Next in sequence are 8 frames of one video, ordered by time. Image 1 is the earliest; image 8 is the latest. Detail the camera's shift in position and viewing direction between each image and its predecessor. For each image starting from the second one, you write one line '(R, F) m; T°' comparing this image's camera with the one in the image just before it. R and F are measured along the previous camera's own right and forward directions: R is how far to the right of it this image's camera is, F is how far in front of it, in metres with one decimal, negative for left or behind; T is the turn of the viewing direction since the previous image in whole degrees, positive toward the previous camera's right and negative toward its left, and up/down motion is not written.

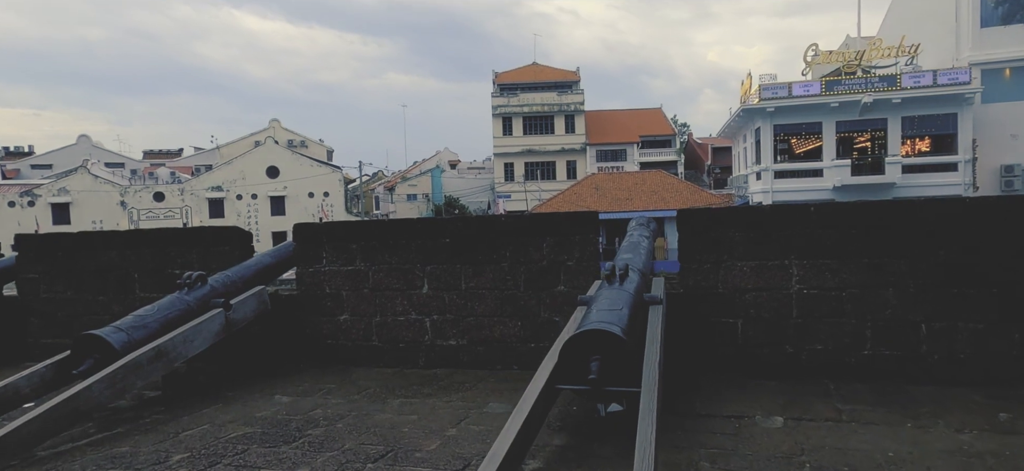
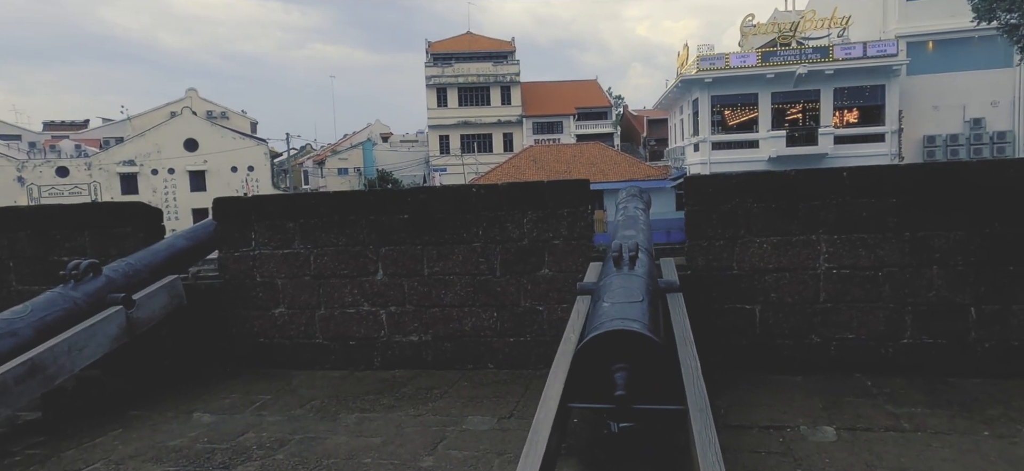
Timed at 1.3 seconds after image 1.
(-0.2, +0.8) m; +6°
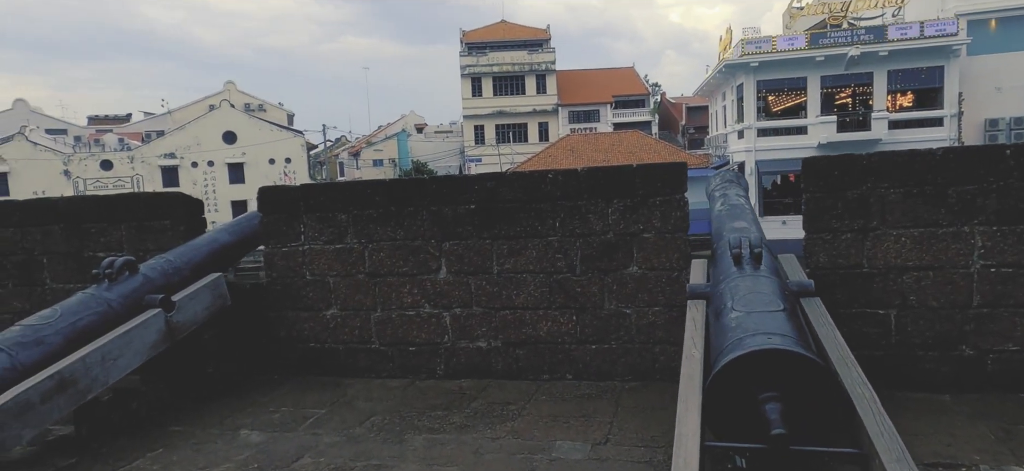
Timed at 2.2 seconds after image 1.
(-0.2, +0.5) m; -3°
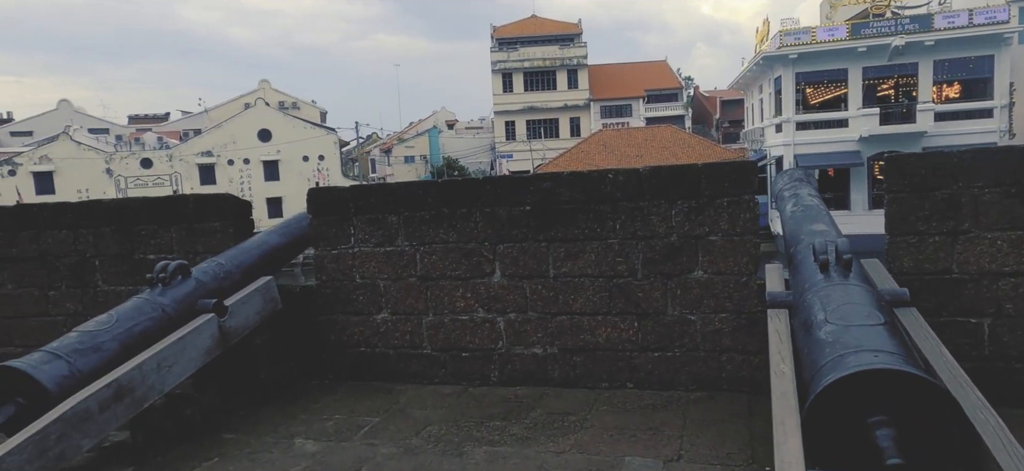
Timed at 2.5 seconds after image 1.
(-0.1, +0.1) m; -2°
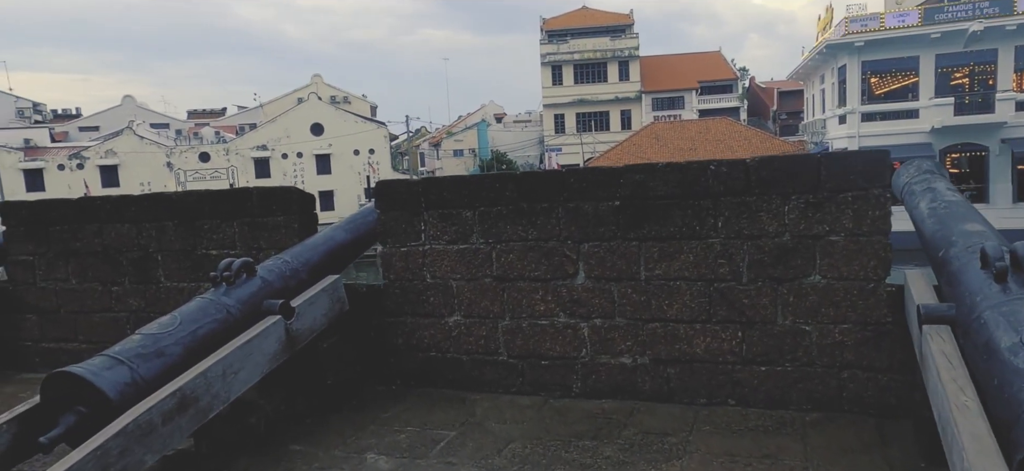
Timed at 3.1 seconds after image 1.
(-0.2, +0.3) m; -4°
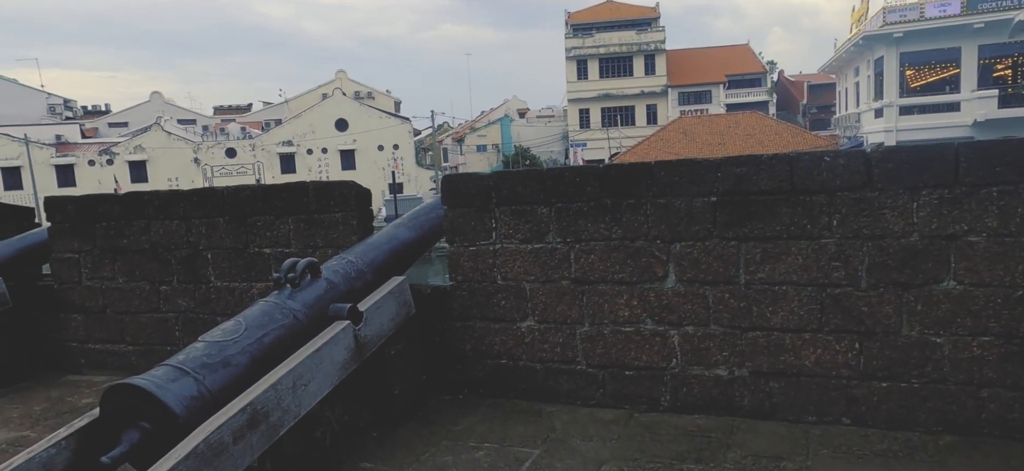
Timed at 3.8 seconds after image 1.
(-0.3, +0.3) m; -2°
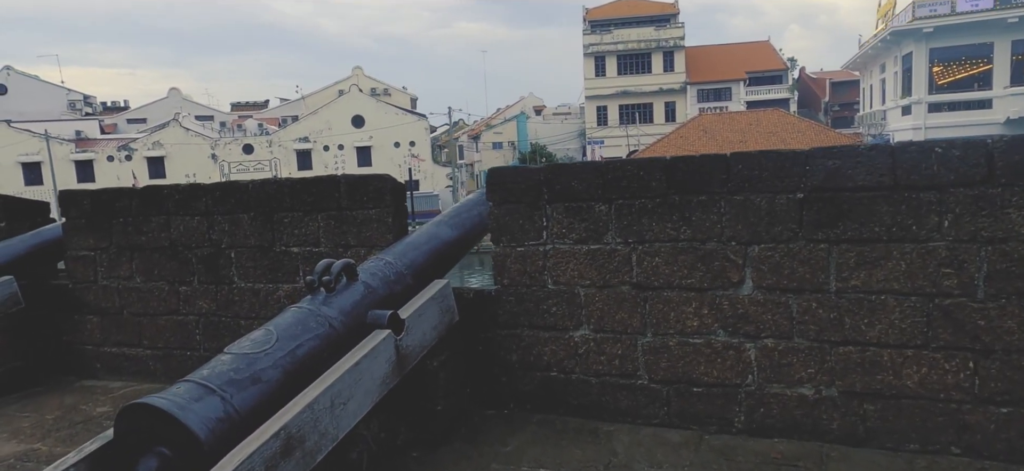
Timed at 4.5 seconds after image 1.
(-0.2, +0.3) m; -1°
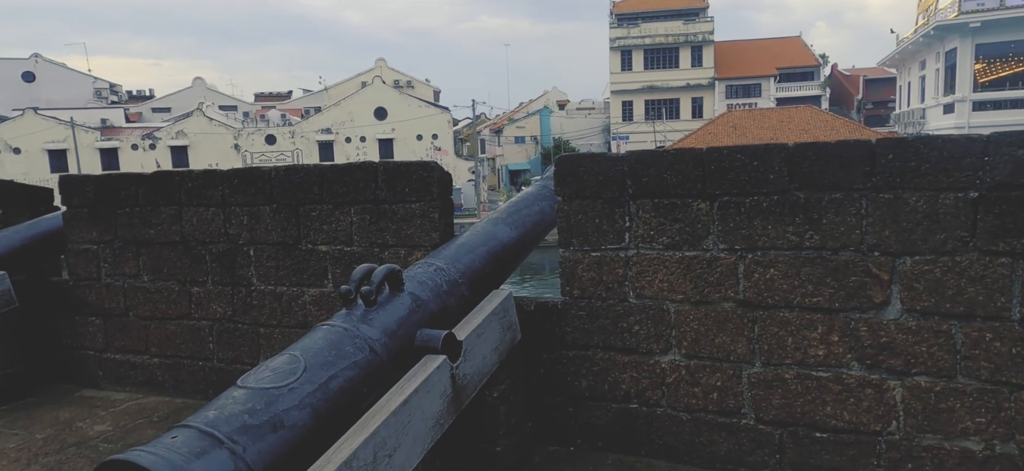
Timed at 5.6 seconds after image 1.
(-0.2, +0.5) m; -2°
